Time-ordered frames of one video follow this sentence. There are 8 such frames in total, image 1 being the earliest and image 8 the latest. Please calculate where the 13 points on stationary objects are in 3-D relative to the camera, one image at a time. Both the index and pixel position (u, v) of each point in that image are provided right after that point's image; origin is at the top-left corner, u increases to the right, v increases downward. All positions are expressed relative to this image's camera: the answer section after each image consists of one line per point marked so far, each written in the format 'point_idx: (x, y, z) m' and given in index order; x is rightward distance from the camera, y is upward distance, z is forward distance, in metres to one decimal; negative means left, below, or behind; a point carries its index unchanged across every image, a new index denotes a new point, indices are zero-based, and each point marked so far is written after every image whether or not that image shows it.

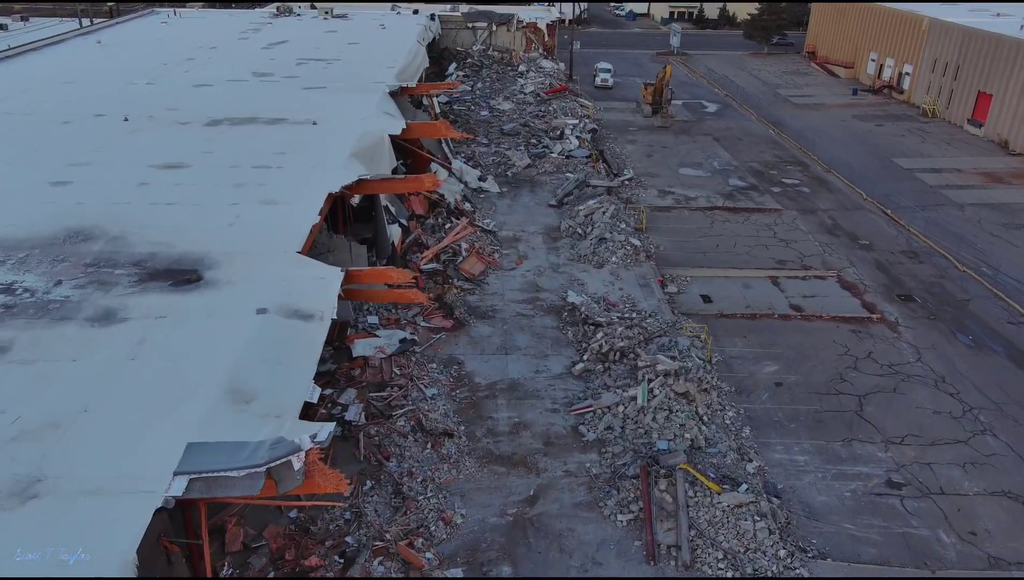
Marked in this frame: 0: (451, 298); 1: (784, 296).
0: (-1.3, -0.2, +15.4) m
1: (+6.1, -0.2, +16.9) m
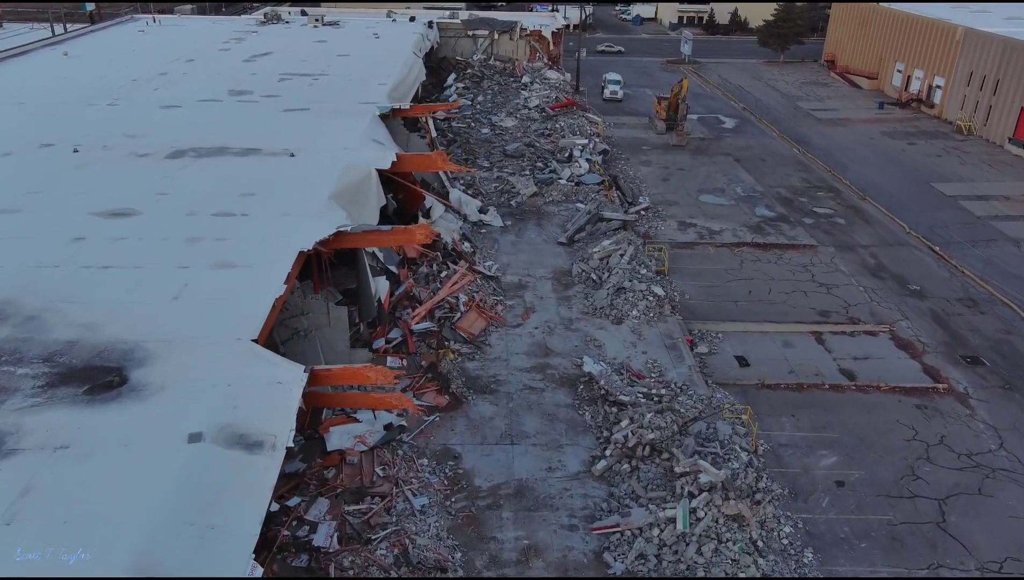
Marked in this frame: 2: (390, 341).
0: (-1.2, -1.3, +13.2) m
1: (+6.3, -1.4, +14.6) m
2: (-2.2, -0.9, +13.5) m
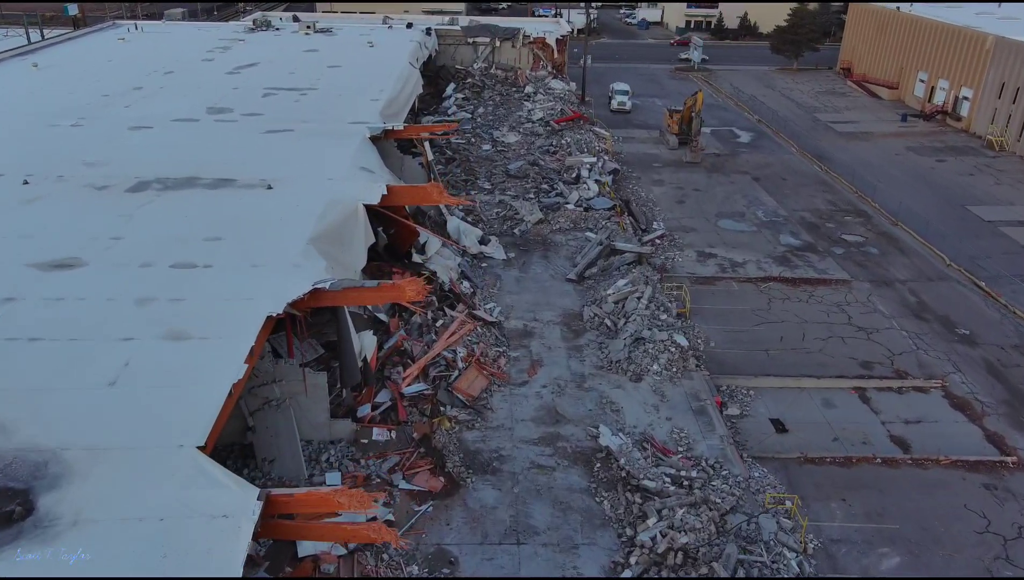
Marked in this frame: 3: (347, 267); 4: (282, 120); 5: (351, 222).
0: (-1.1, -2.3, +11.4) m
1: (+6.3, -2.3, +12.9) m
2: (-2.1, -1.9, +11.8) m
3: (-2.9, +0.4, +12.7) m
4: (-5.7, +4.2, +18.6) m
5: (-2.9, +1.2, +13.4) m
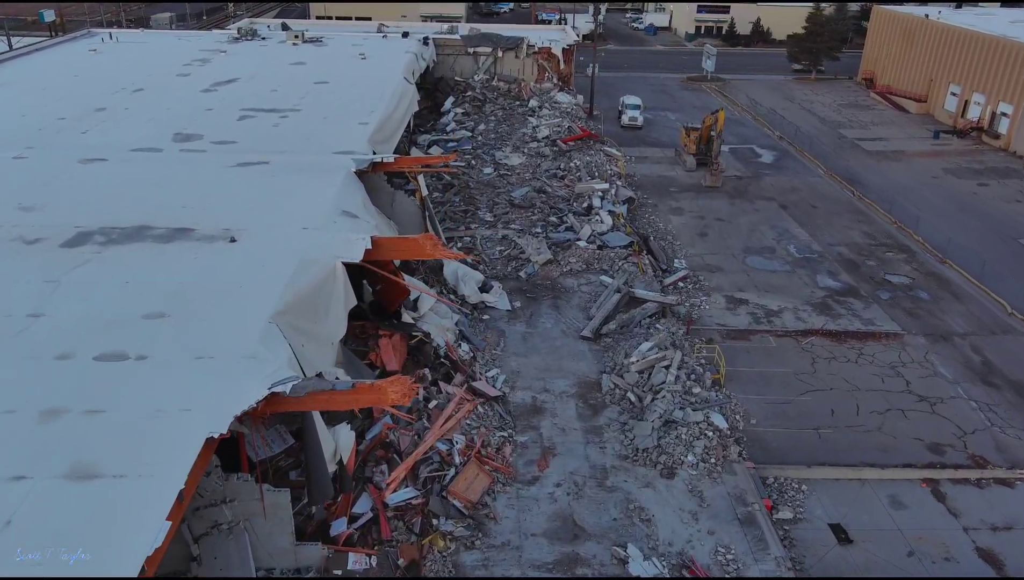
0: (-1.0, -3.4, +9.3) m
1: (+6.4, -3.4, +10.7) m
2: (-2.0, -3.0, +9.6) m
3: (-2.8, -0.7, +10.5) m
4: (-5.6, +3.1, +16.4) m
5: (-2.8, +0.1, +11.2) m
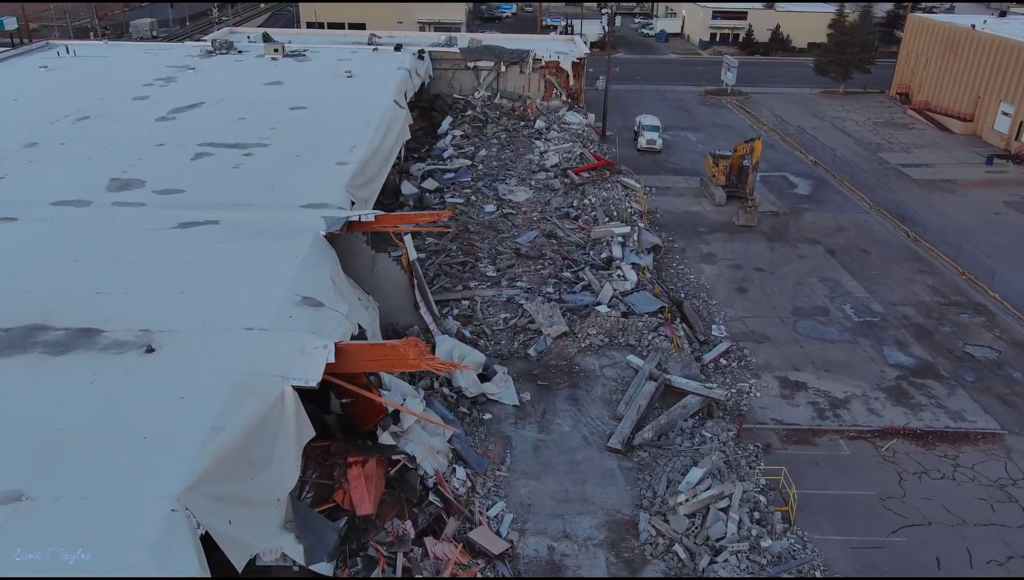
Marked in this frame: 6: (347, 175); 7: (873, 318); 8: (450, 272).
0: (-0.8, -4.9, +6.3) m
1: (+6.6, -5.0, +7.7) m
2: (-1.9, -4.5, +6.6) m
3: (-2.7, -2.3, +7.5) m
4: (-5.5, +1.6, +13.4) m
5: (-2.6, -1.5, +8.2) m
6: (-3.3, +2.3, +15.0) m
7: (+7.9, -0.6, +16.4) m
8: (-1.4, +0.4, +16.6) m
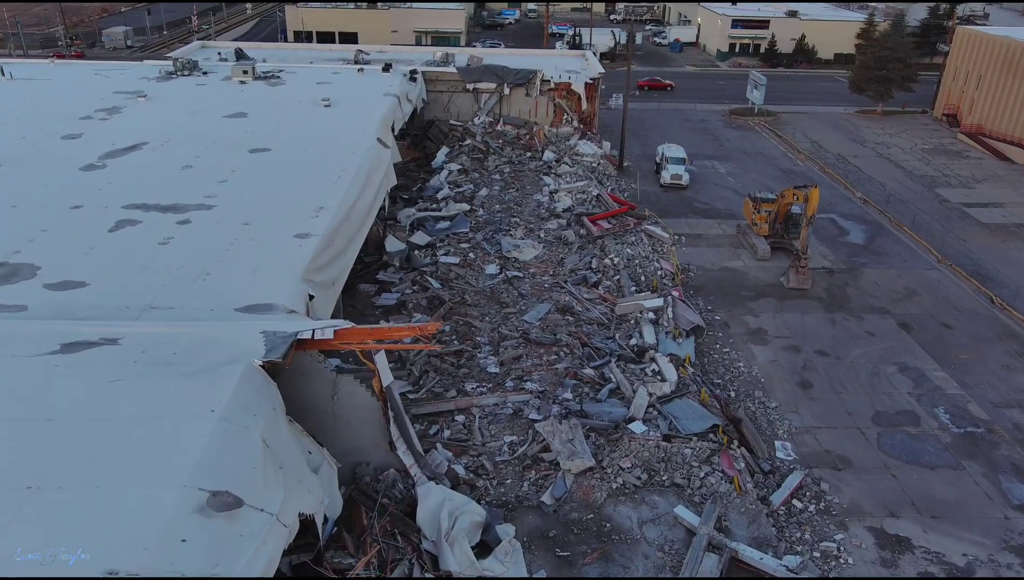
0: (-0.7, -6.7, +2.8) m
1: (+6.7, -6.8, +4.2) m
2: (-1.8, -6.3, +3.1) m
3: (-2.5, -4.0, +4.1) m
4: (-5.3, -0.2, +10.0) m
5: (-2.5, -3.2, +4.7) m
6: (-3.2, +0.6, +11.6) m
7: (+8.1, -2.4, +12.9) m
8: (-1.2, -1.3, +13.2) m
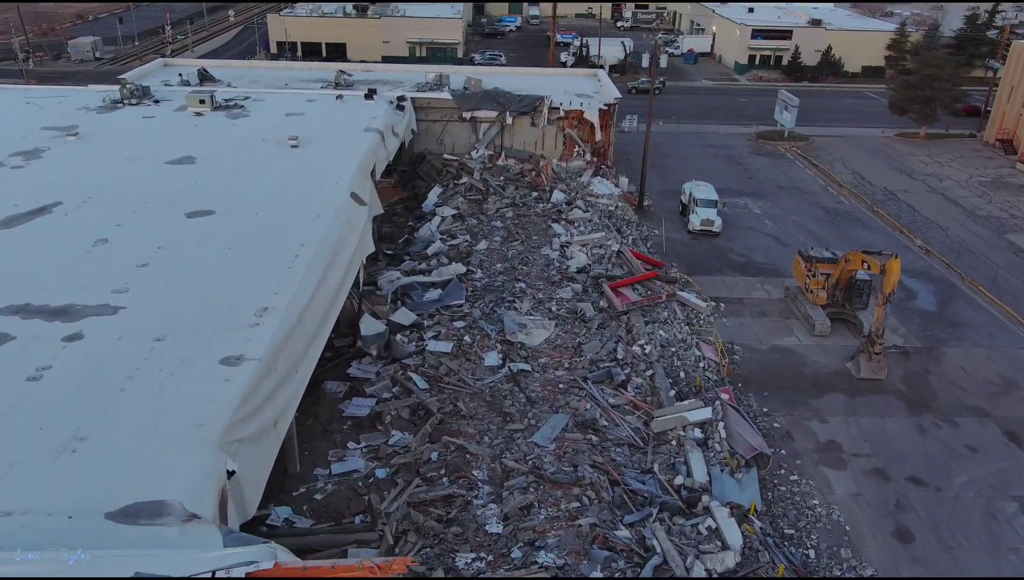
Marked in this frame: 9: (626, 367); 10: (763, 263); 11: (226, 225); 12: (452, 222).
0: (-0.6, -8.5, -0.6) m
1: (+6.8, -8.5, +0.8) m
2: (-1.7, -8.0, -0.2) m
3: (-2.4, -5.8, +0.7) m
4: (-5.2, -1.9, +6.6) m
5: (-2.4, -5.0, +1.4) m
6: (-3.1, -1.2, +8.2) m
7: (+8.2, -4.1, +9.6) m
8: (-1.1, -3.1, +9.8) m
9: (+2.1, -1.4, +13.2) m
10: (+6.4, +0.7, +18.8) m
11: (-4.8, +1.1, +12.7) m
12: (-1.5, +1.7, +18.8) m
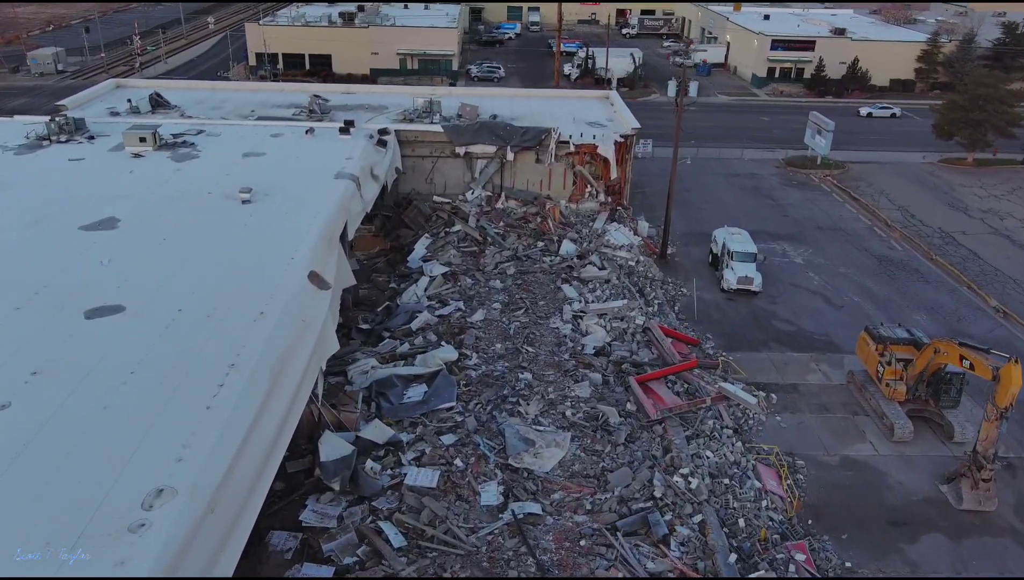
0: (-0.5, -10.1, -3.7) m
1: (+6.9, -10.1, -2.3) m
2: (-1.6, -9.7, -3.4) m
3: (-2.3, -7.4, -2.5) m
4: (-5.1, -3.5, +3.4) m
5: (-2.3, -6.6, -1.8) m
6: (-3.0, -2.8, +5.0) m
7: (+8.3, -5.8, +6.4) m
8: (-1.1, -4.7, +6.6) m
9: (+2.1, -3.0, +10.0) m
10: (+6.4, -0.9, +15.6) m
11: (-4.8, -0.5, +9.5) m
12: (-1.5, +0.1, +15.6) m
